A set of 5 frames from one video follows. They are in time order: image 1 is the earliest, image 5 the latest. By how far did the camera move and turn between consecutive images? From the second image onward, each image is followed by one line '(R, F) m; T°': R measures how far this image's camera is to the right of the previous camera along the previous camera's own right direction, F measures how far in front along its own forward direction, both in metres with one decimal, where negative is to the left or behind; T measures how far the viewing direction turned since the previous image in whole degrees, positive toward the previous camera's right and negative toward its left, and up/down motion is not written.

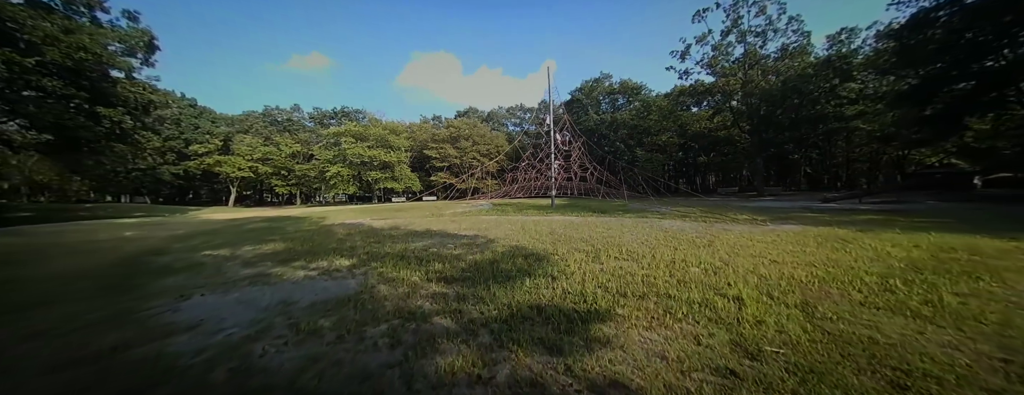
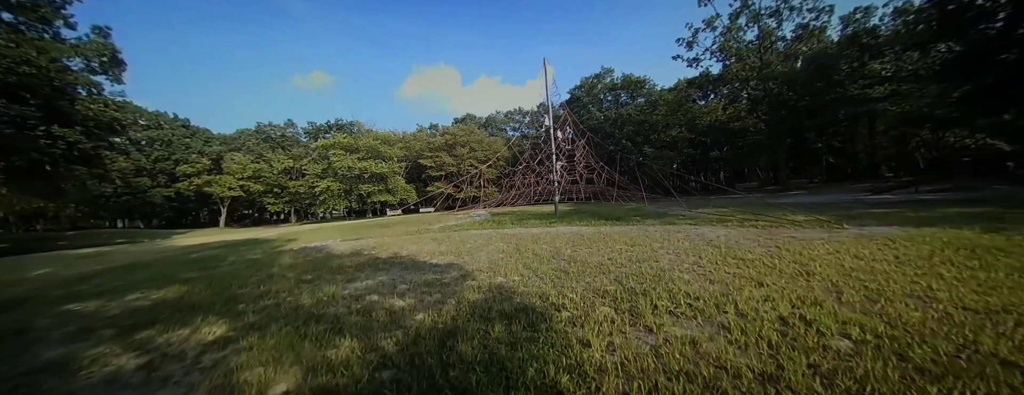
(+0.3, +1.7) m; -1°
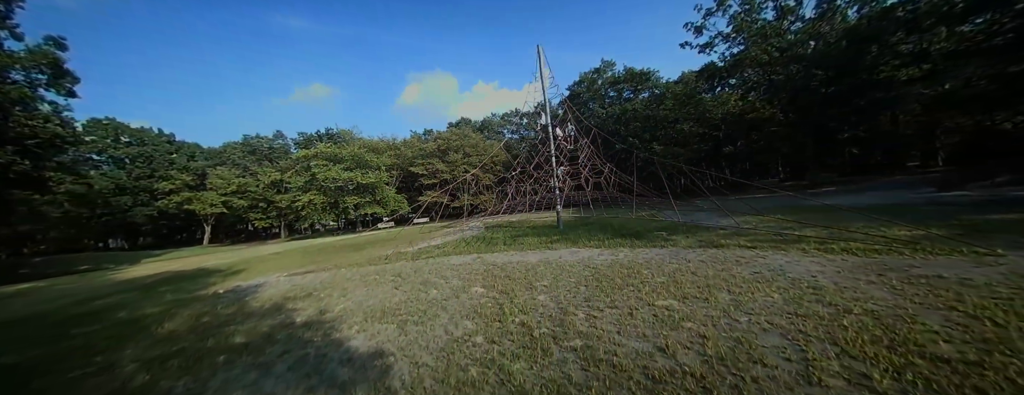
(+0.3, +1.8) m; -1°
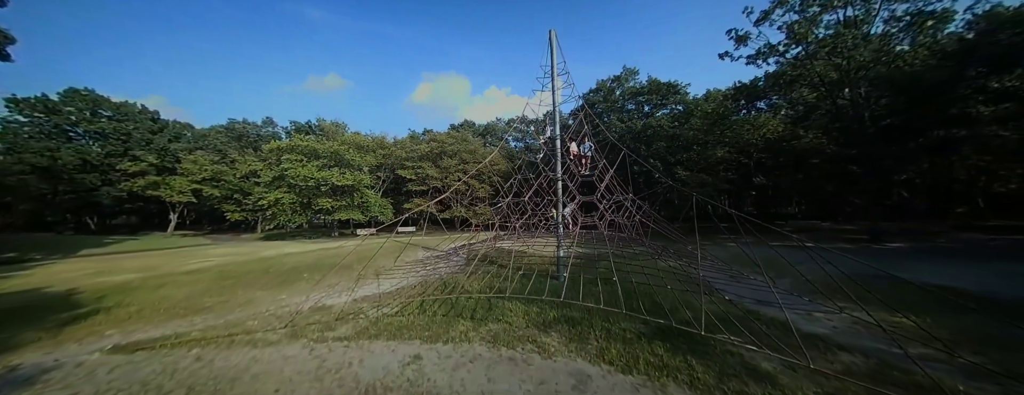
(+0.4, +2.6) m; -1°
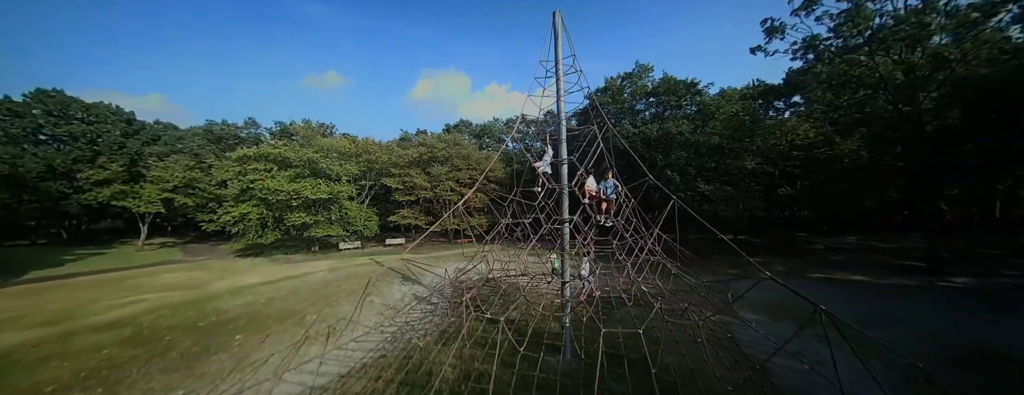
(+0.2, +1.9) m; 0°
